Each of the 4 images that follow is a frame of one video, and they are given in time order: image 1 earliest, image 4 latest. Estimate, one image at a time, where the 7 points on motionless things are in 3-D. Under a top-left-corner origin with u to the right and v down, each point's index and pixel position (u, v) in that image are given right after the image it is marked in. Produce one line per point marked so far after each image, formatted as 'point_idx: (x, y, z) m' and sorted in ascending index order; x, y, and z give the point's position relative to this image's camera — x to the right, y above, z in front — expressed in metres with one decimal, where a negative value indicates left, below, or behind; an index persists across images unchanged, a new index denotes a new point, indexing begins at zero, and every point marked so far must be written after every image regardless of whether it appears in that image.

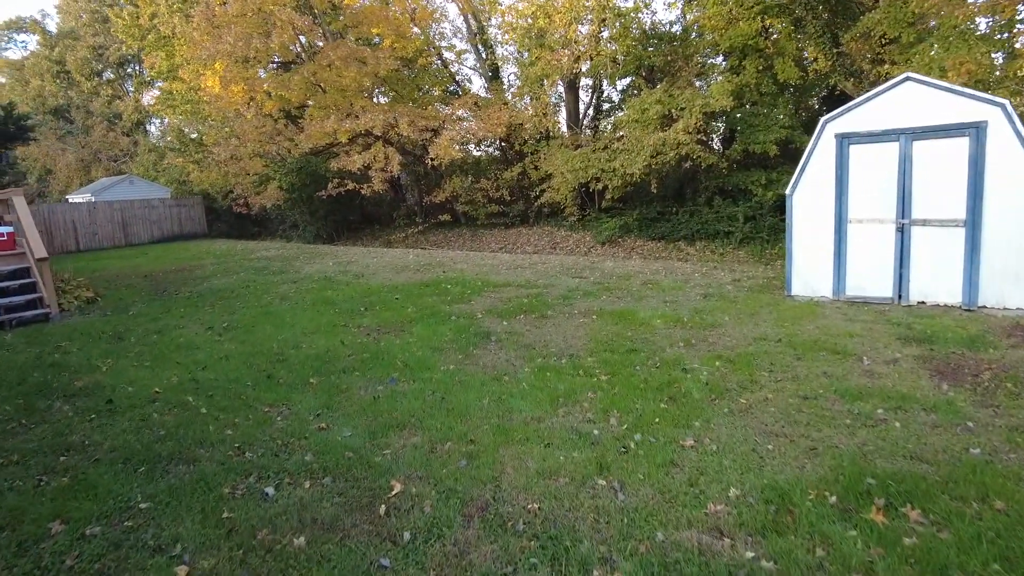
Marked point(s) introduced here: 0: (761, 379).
0: (+1.9, -0.7, +5.0) m
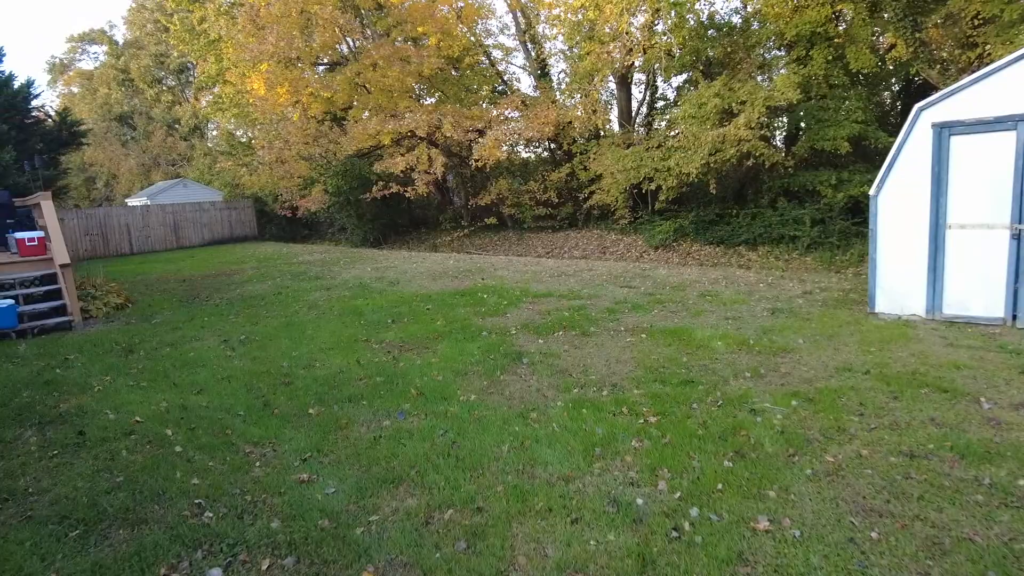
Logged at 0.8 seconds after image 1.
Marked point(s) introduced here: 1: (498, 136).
0: (+2.1, -0.8, +4.0) m
1: (-0.4, +4.4, +18.9) m
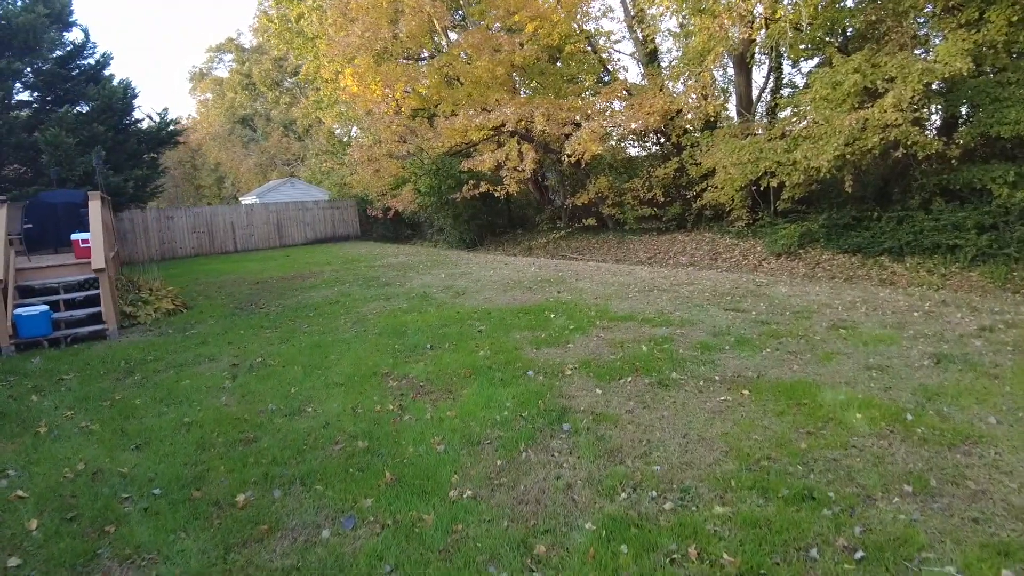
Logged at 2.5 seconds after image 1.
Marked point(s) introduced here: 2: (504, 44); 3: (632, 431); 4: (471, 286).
0: (+1.9, -1.1, +2.0) m
1: (+2.2, +4.1, +17.1) m
2: (-0.2, +6.5, +17.5) m
3: (+0.8, -0.9, +4.1) m
4: (-0.7, 0.0, +11.3) m
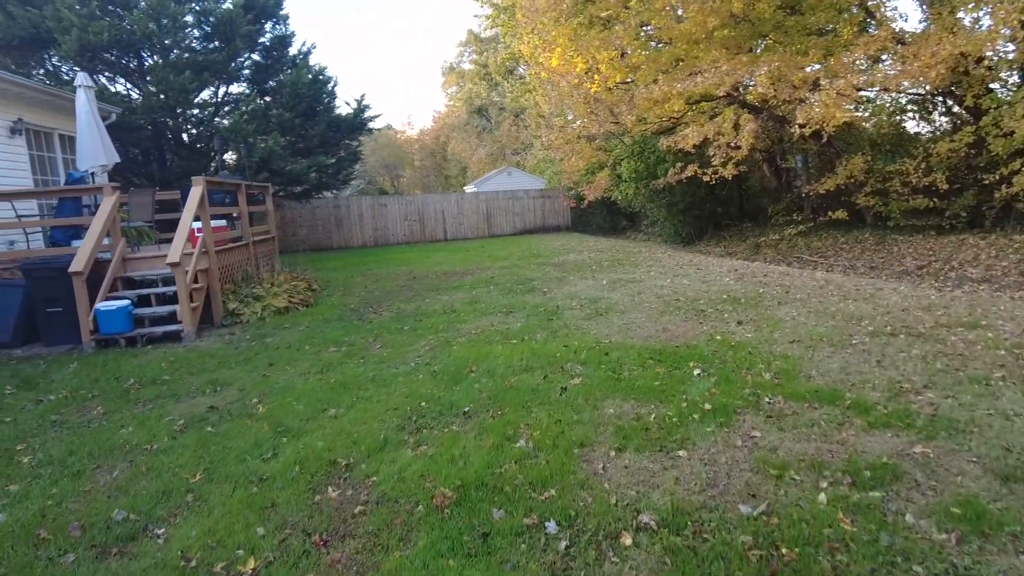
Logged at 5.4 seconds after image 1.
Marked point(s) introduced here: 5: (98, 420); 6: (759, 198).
0: (+0.5, -1.5, -1.2) m
1: (+6.4, +3.8, +12.7) m
2: (+4.5, +6.3, +13.9) m
3: (+0.2, -1.2, +1.3) m
4: (+1.5, -0.2, +8.5) m
5: (-2.9, -0.9, +4.7) m
6: (+7.2, +2.7, +19.7) m
